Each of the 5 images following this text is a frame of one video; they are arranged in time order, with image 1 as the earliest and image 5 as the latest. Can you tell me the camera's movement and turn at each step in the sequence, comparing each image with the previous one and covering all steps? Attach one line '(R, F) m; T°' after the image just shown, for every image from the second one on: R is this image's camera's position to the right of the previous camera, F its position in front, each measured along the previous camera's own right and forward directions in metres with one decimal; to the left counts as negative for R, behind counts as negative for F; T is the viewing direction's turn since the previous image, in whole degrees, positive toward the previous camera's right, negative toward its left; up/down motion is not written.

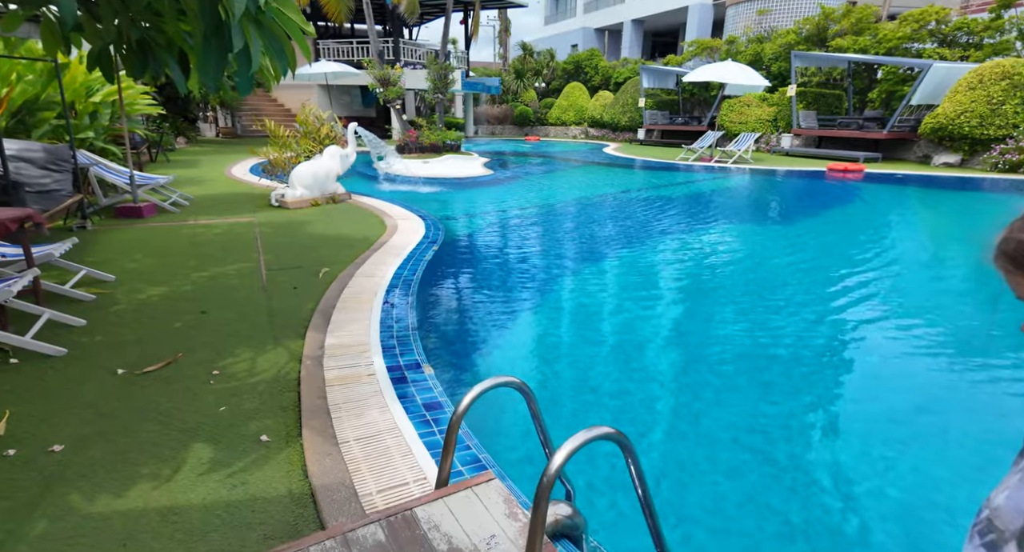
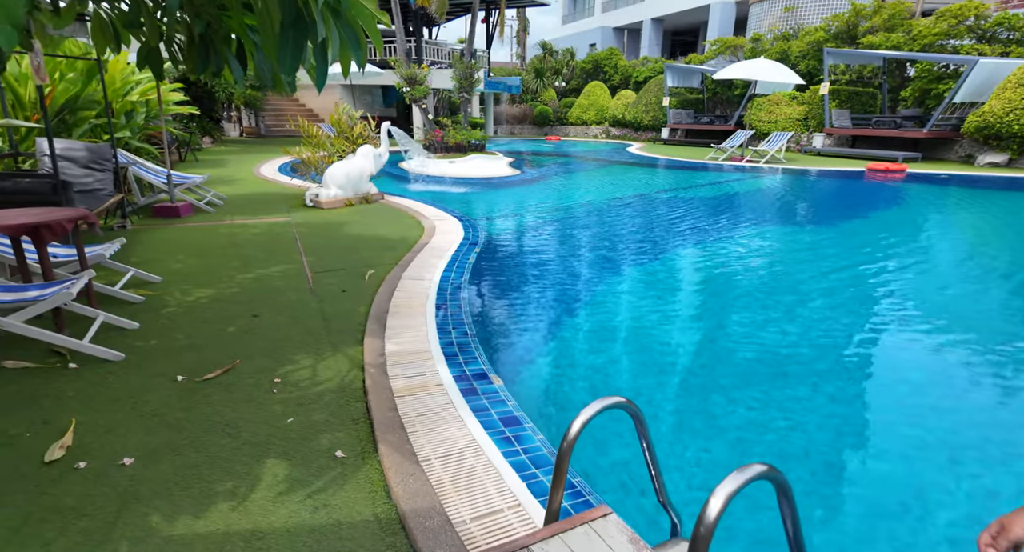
(-0.3, +0.2) m; -2°
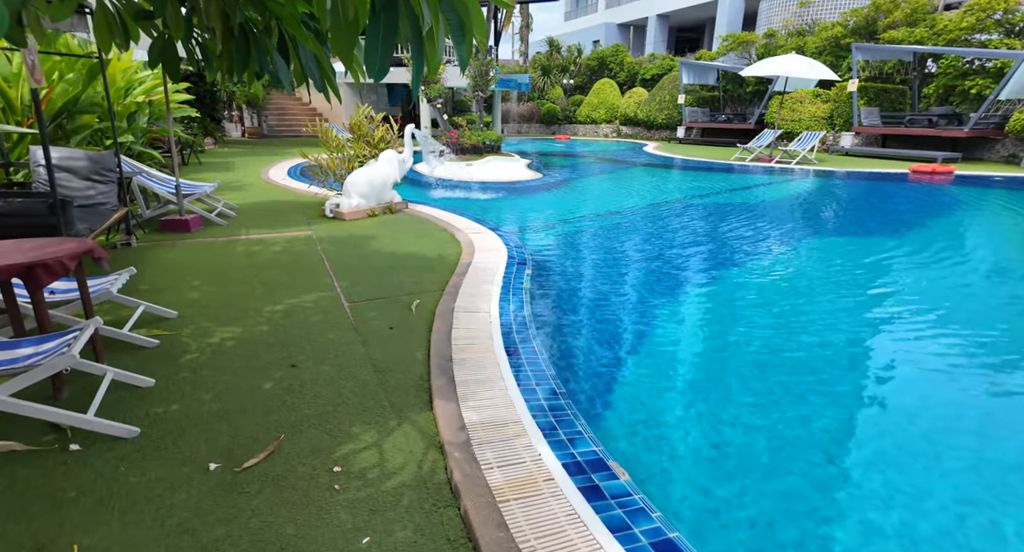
(-0.6, +0.7) m; 0°
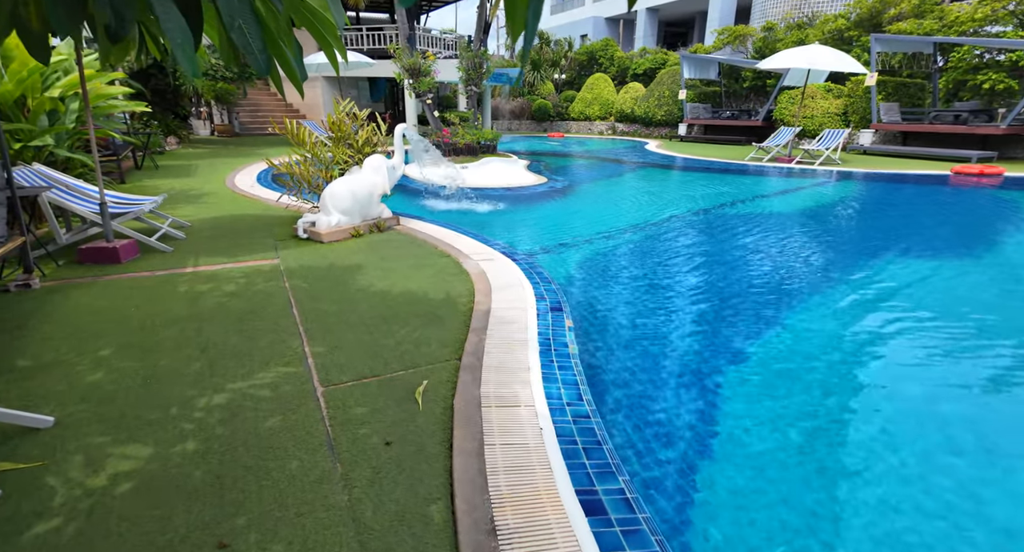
(-0.4, +1.4) m; +2°
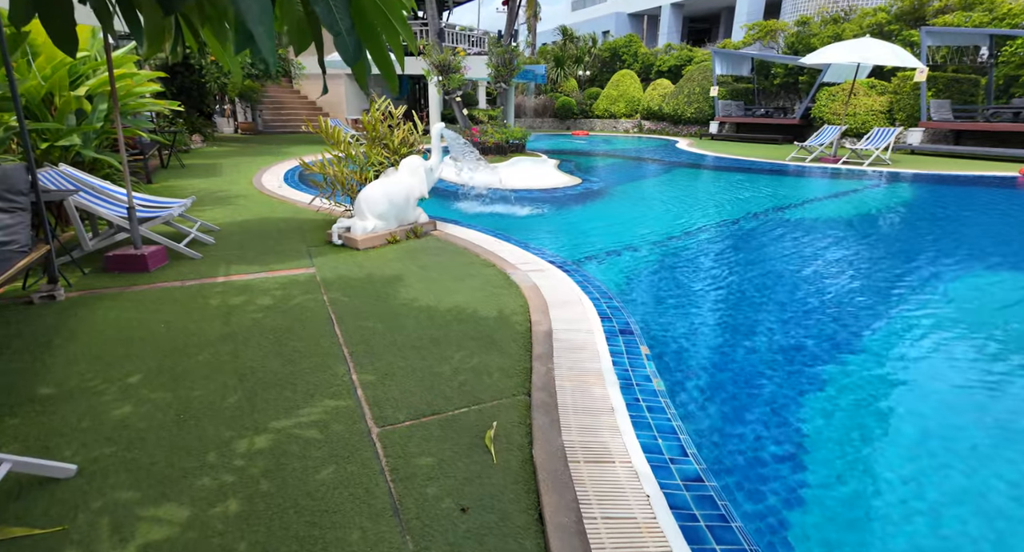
(-0.3, +0.4) m; -2°
